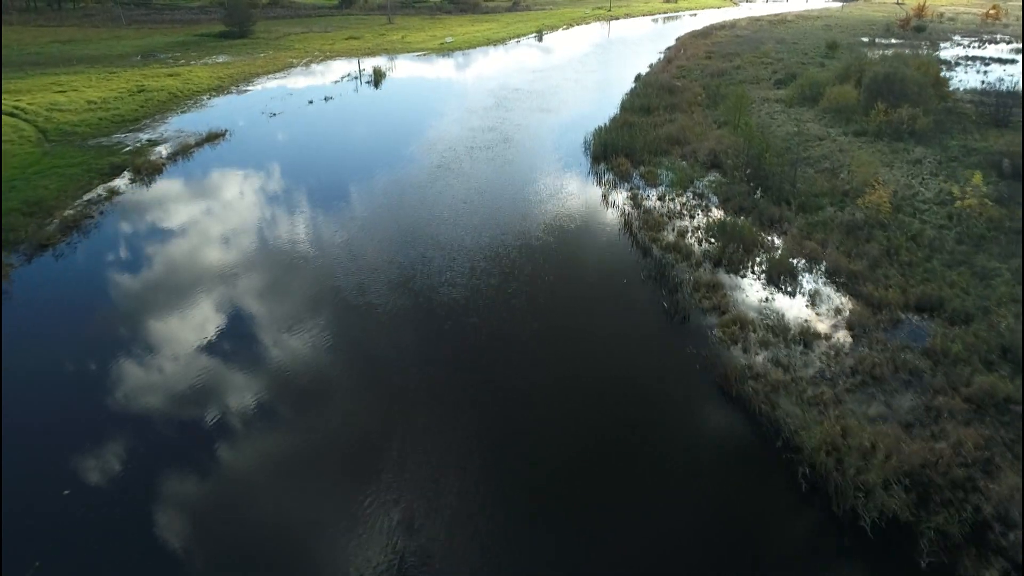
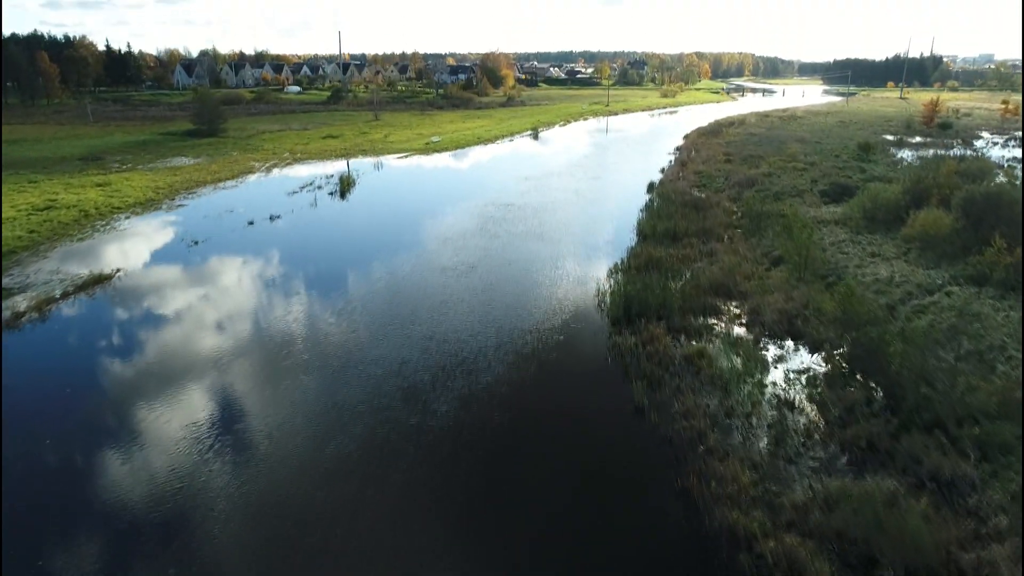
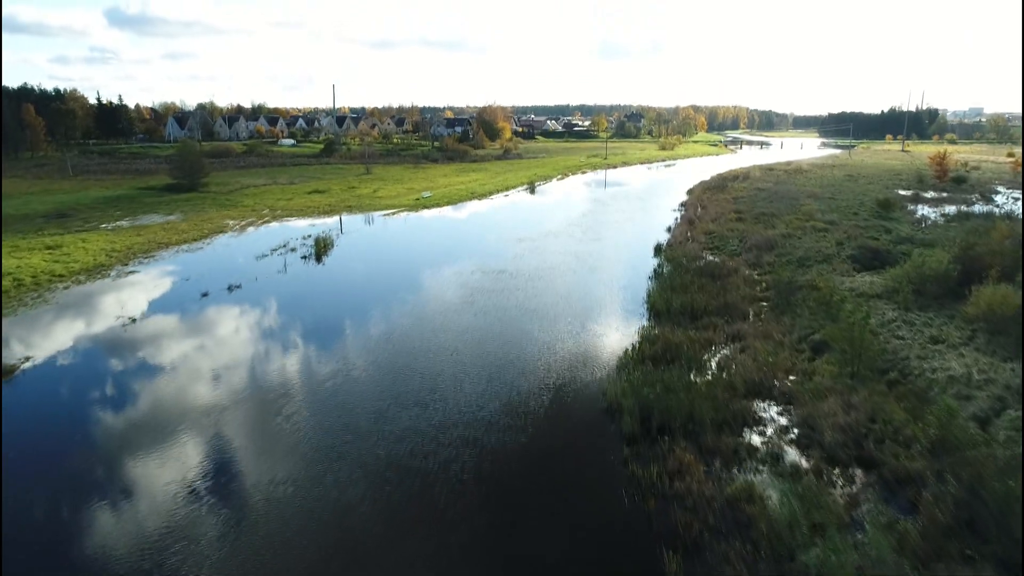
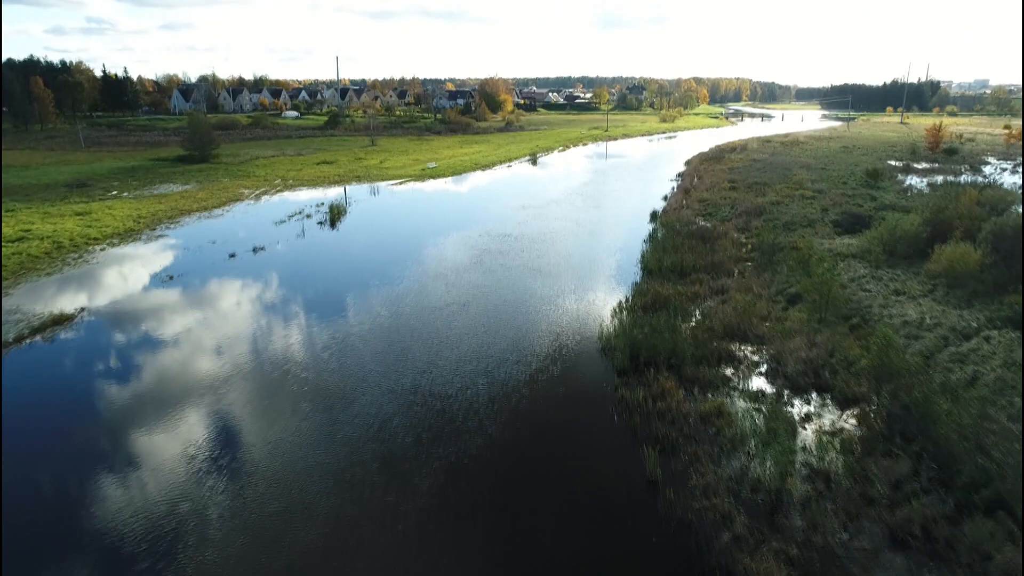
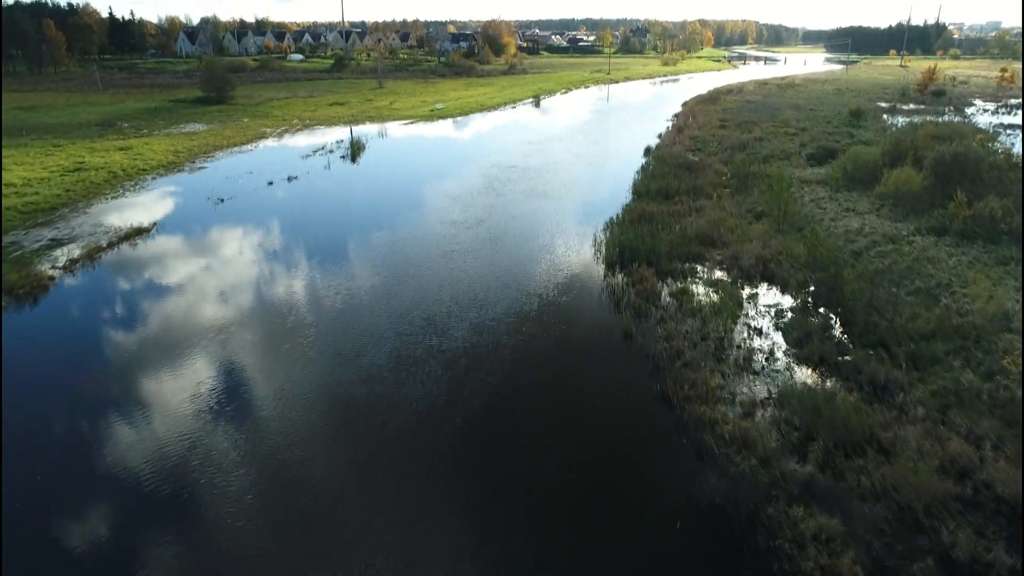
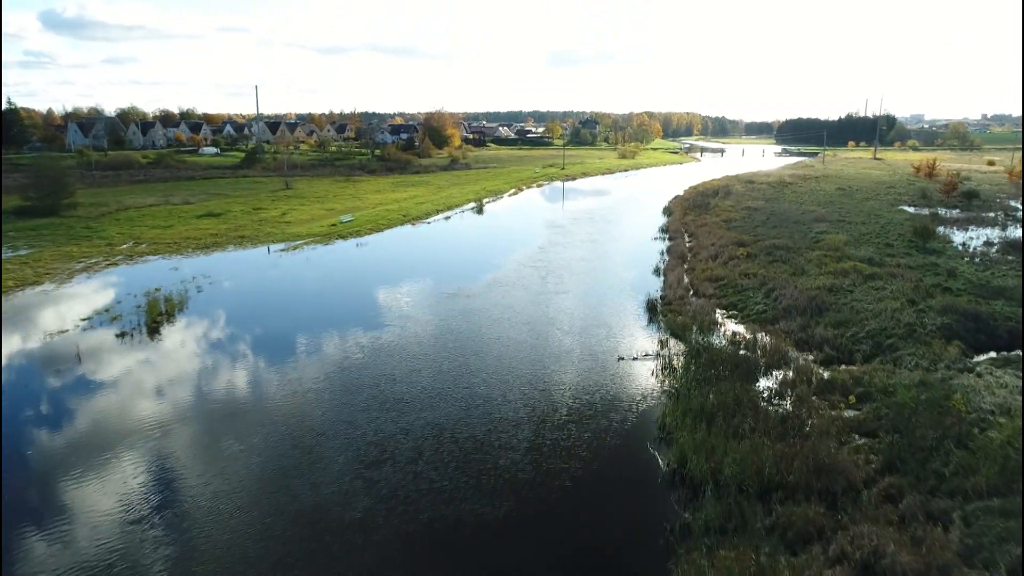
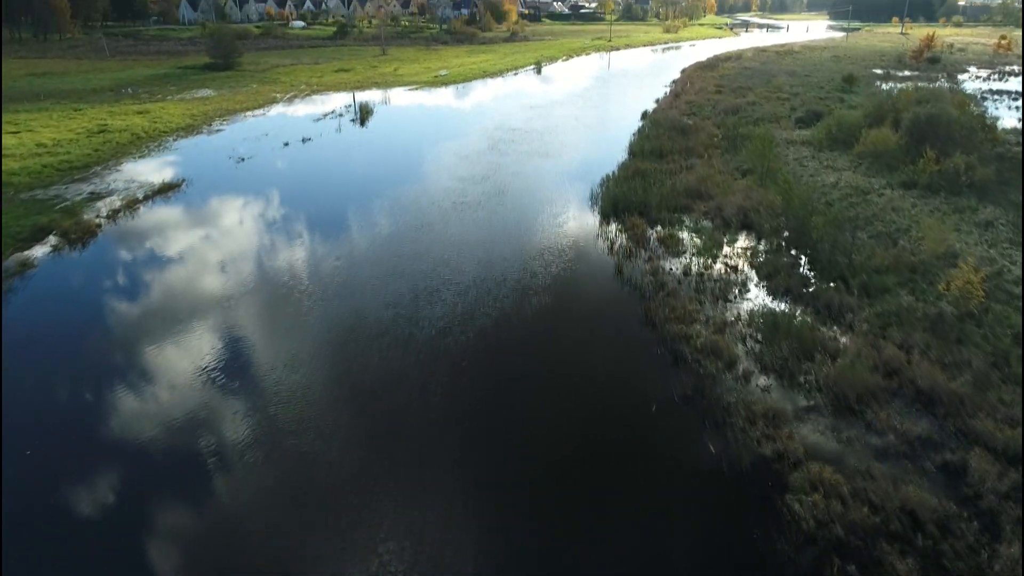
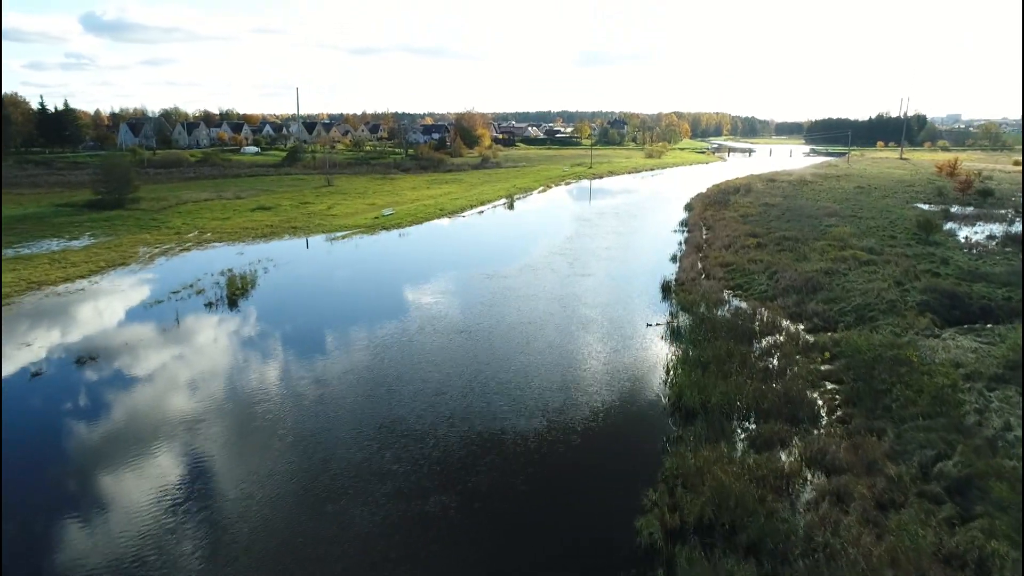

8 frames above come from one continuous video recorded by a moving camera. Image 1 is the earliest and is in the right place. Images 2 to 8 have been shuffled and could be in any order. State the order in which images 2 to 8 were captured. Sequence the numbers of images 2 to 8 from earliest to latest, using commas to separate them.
7, 5, 2, 4, 3, 8, 6
